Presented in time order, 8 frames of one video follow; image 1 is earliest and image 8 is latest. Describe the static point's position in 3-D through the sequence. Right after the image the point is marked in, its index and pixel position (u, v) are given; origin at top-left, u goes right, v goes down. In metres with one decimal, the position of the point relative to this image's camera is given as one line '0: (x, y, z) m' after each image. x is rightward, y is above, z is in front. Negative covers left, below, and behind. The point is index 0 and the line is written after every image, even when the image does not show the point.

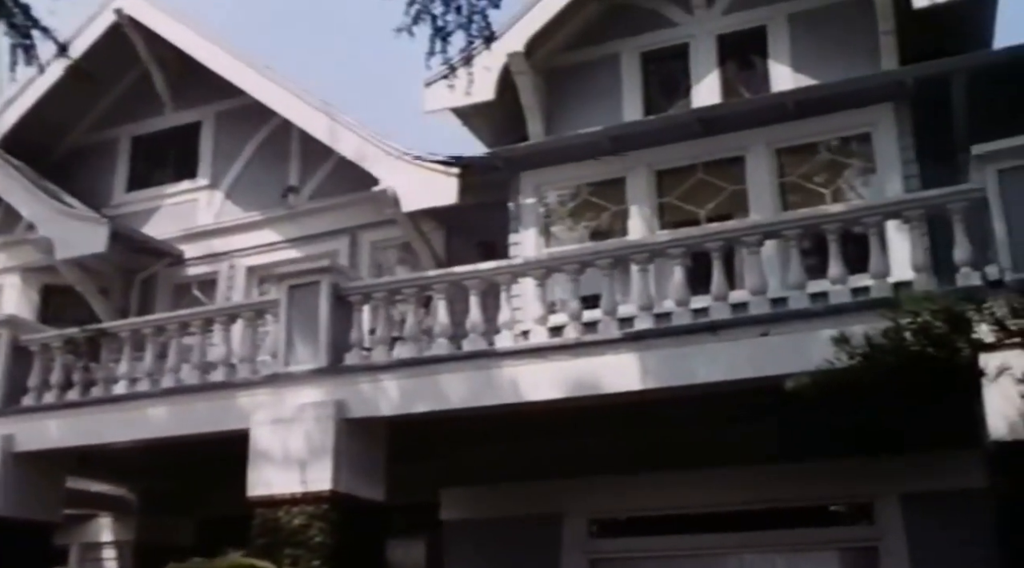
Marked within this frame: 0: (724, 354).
0: (+1.3, -0.4, +8.0) m
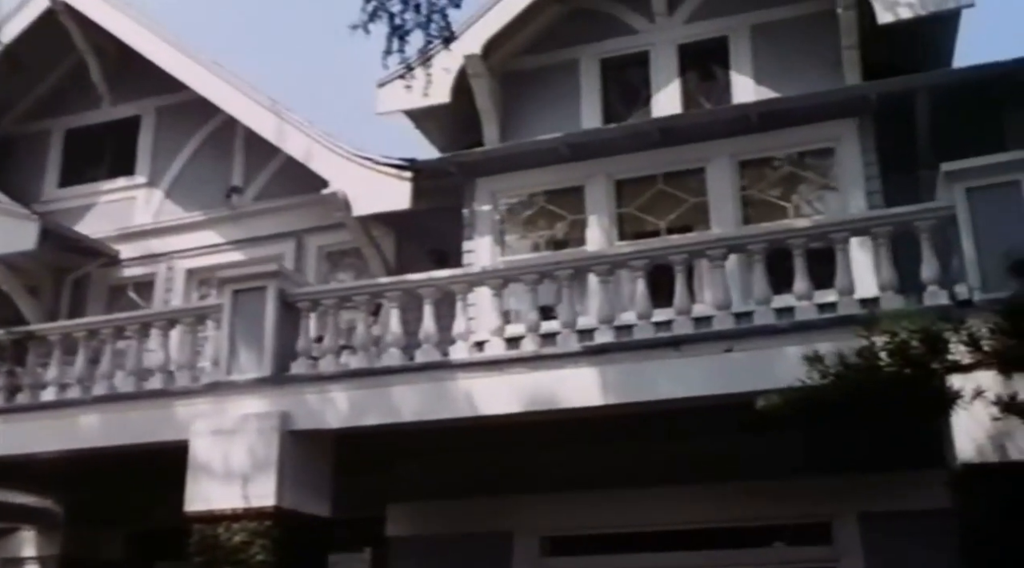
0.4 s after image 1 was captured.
0: (+1.1, -0.5, +7.8) m
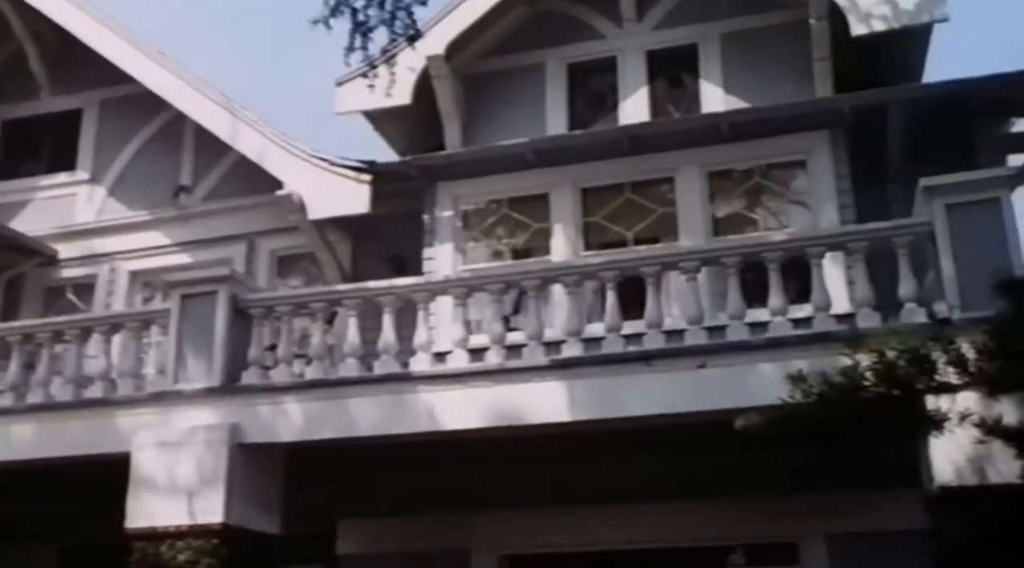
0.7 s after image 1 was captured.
0: (+0.9, -0.6, +7.5) m
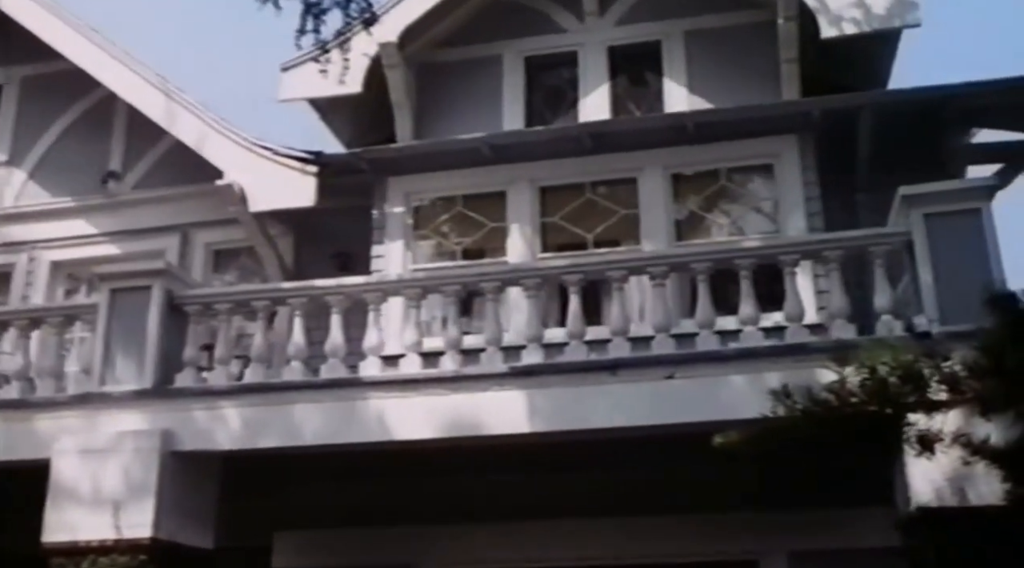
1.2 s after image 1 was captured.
0: (+0.6, -0.6, +7.1) m
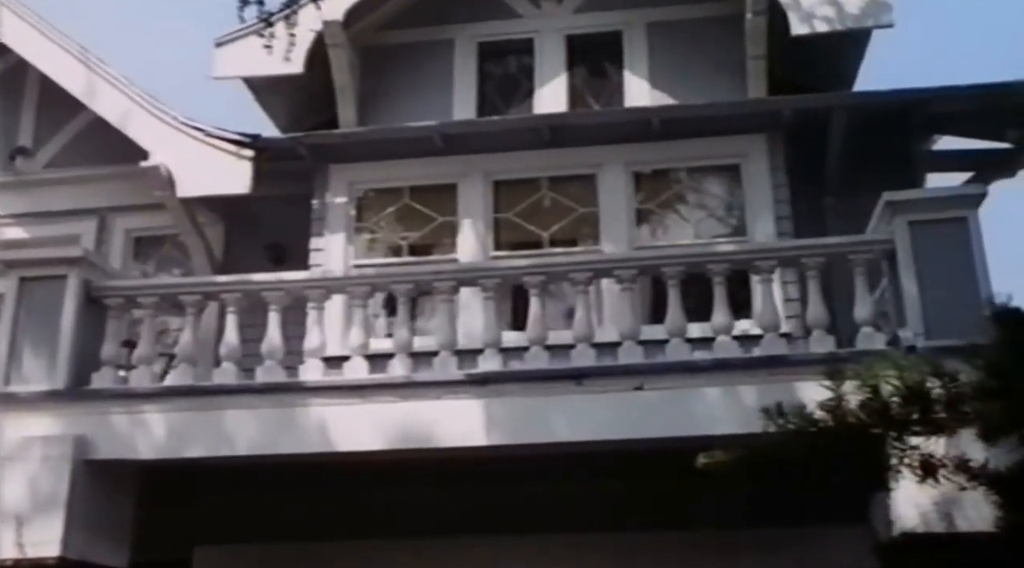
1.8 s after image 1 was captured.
0: (+0.4, -0.7, +6.6) m
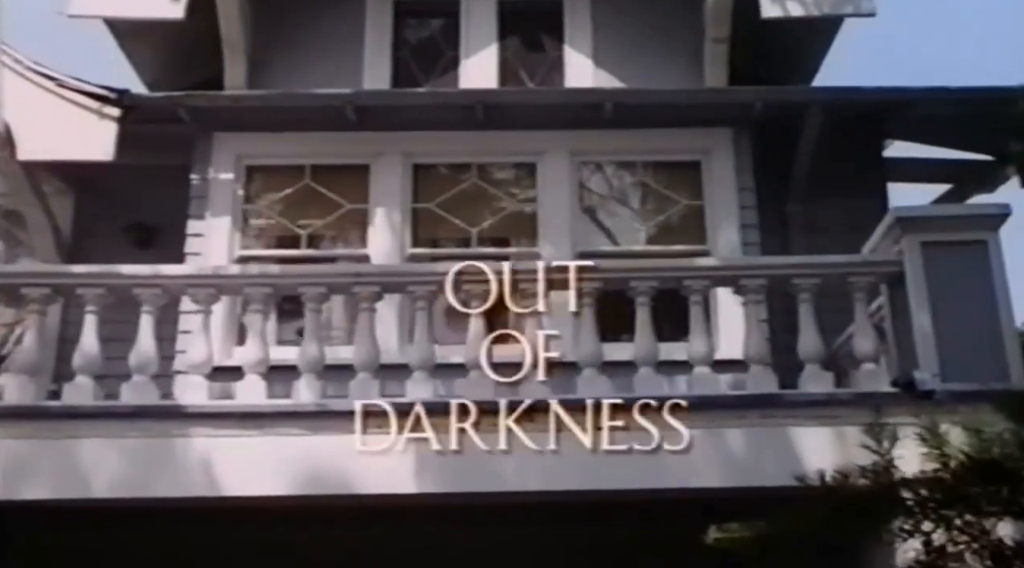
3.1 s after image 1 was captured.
0: (+0.1, -0.7, +5.4) m
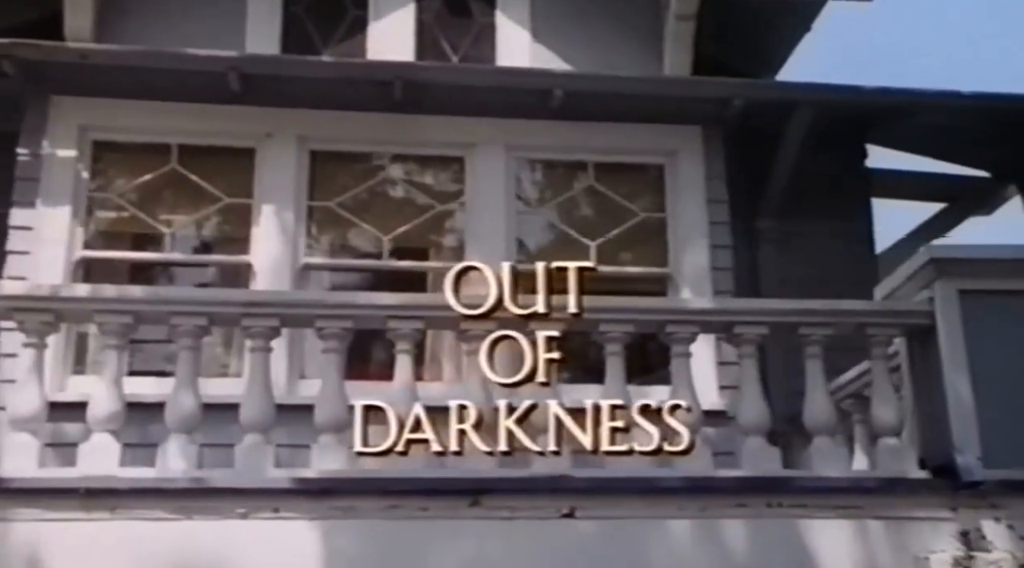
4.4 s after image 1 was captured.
0: (-0.1, -0.9, +4.1) m
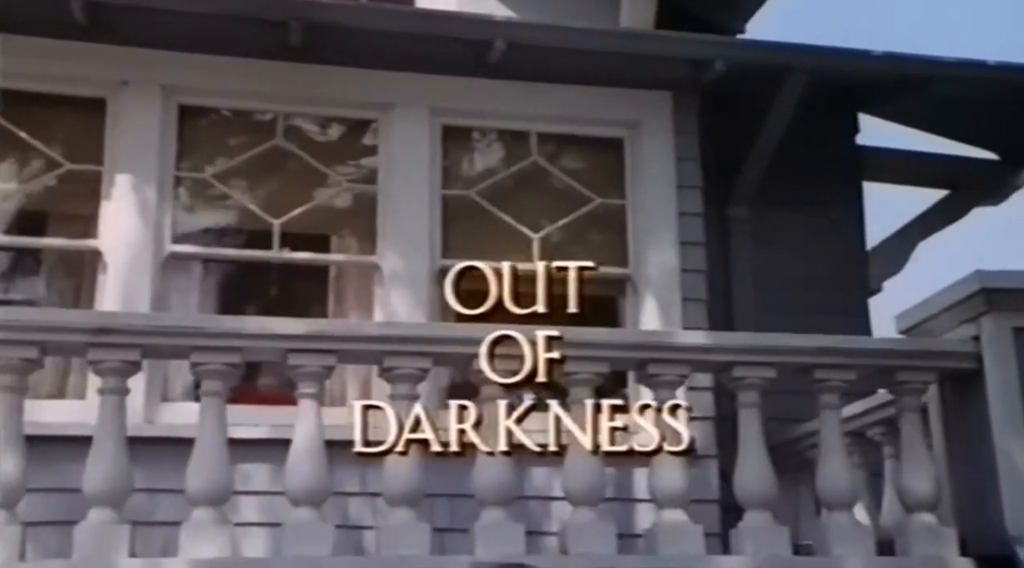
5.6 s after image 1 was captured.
0: (-0.2, -1.0, +3.1) m
